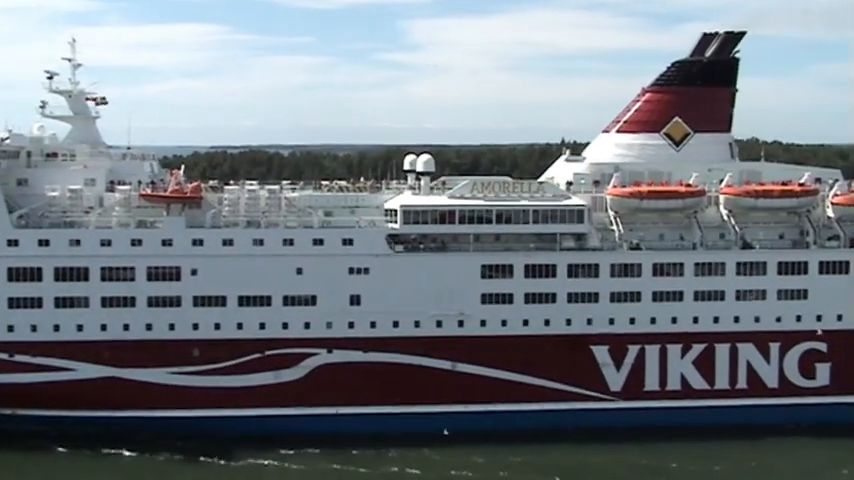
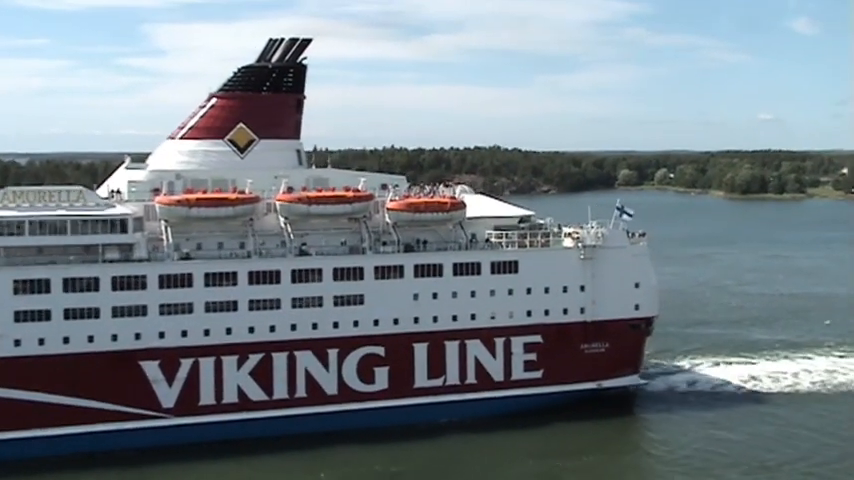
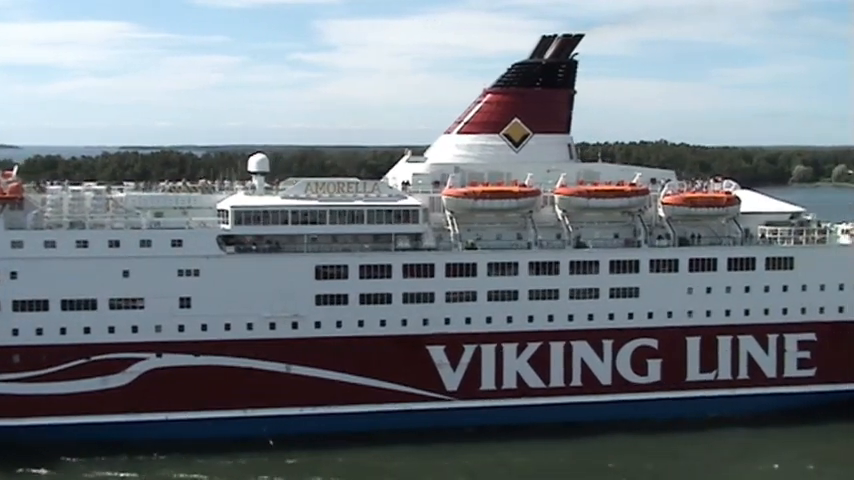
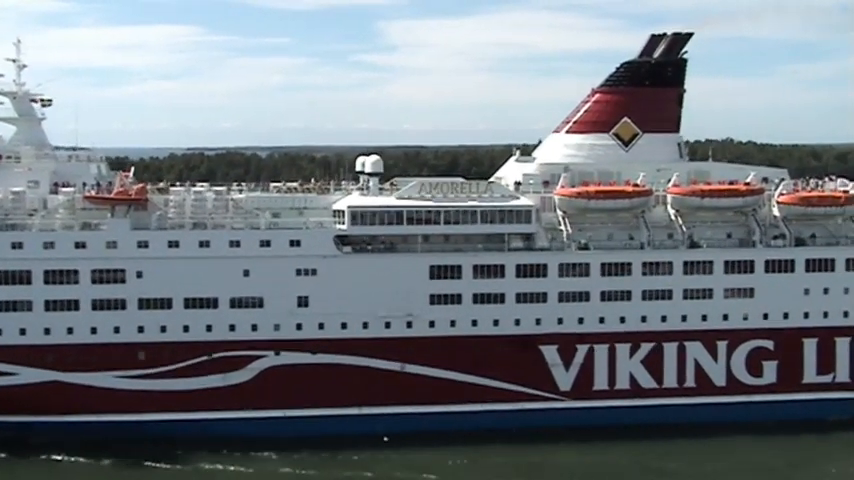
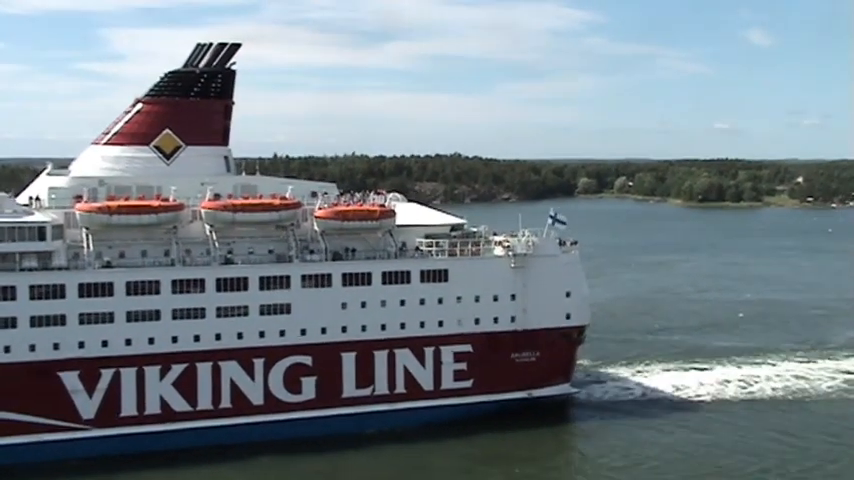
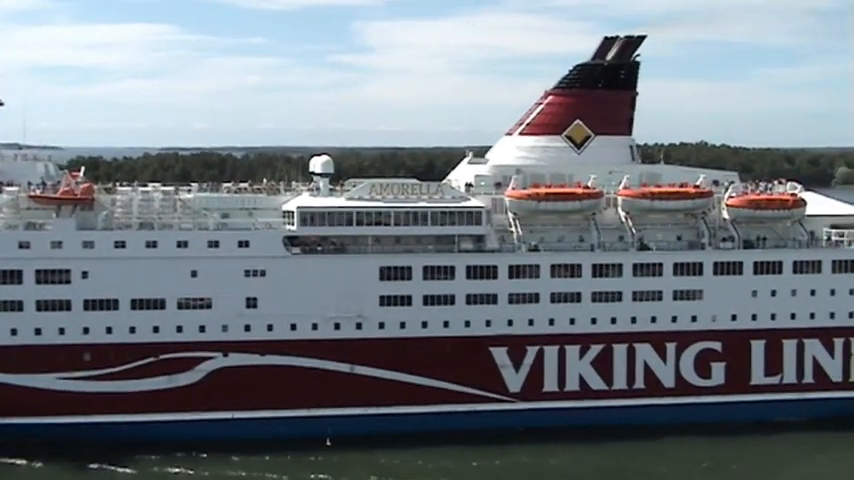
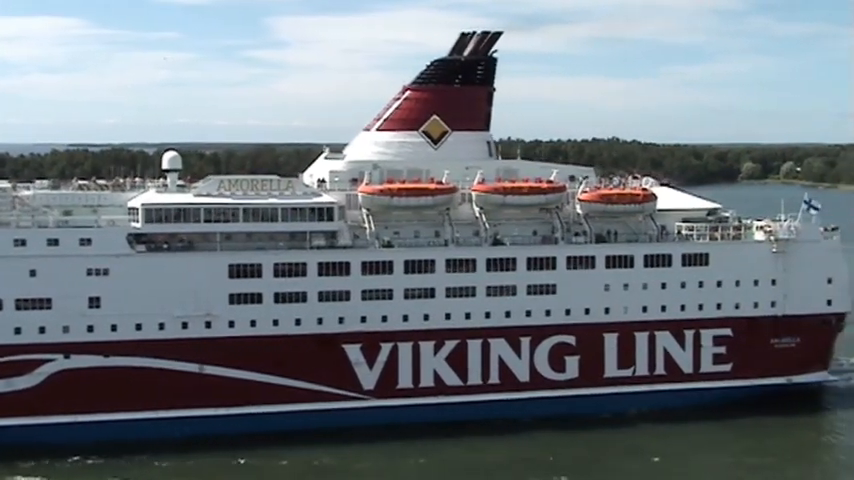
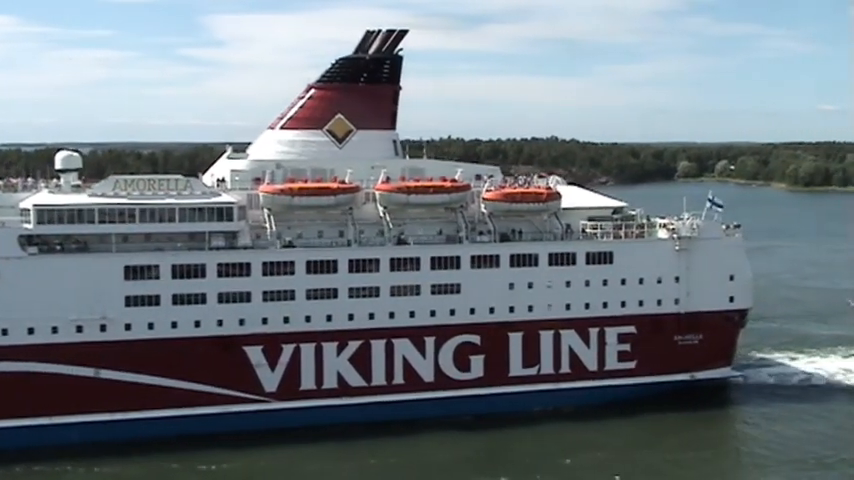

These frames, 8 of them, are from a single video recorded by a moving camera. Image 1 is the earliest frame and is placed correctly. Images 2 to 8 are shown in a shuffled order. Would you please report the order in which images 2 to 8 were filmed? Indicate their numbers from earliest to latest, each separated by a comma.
4, 6, 3, 7, 8, 2, 5
